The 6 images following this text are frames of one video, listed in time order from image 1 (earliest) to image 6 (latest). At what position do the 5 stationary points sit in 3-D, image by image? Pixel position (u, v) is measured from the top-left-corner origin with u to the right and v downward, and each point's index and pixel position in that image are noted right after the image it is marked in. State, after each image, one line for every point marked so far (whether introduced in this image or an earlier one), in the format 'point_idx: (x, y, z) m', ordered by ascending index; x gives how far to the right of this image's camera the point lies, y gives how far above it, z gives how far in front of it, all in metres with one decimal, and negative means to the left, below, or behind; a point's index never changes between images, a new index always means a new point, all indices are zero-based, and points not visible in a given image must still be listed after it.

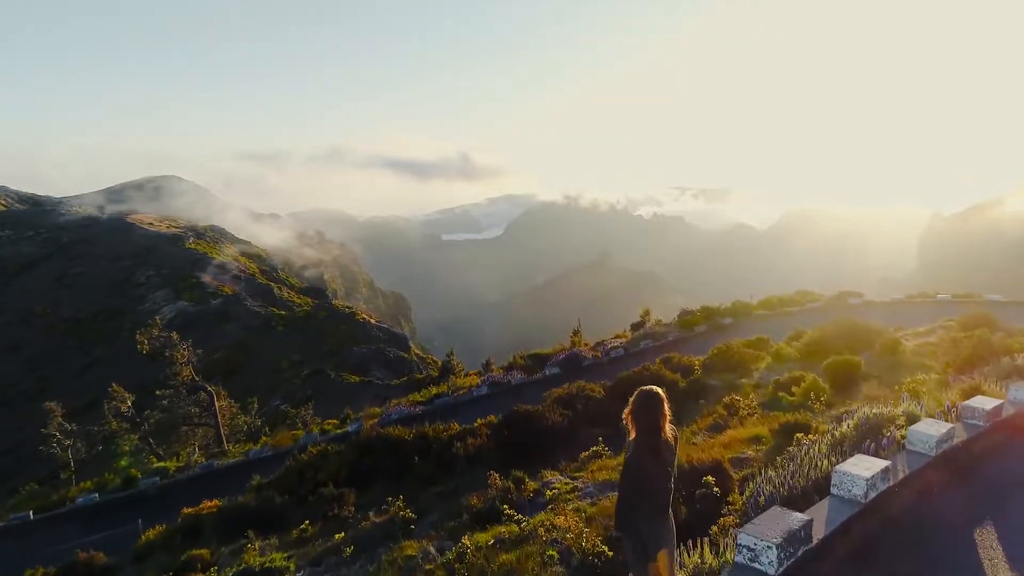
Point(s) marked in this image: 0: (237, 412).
0: (-9.1, -4.2, +18.2) m
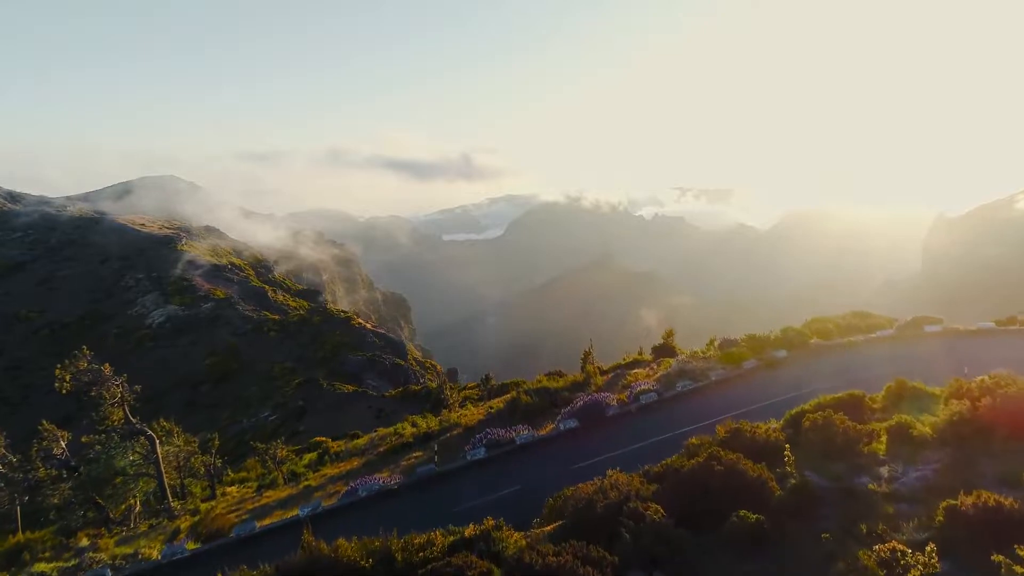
0: (-9.0, -4.7, +15.7) m
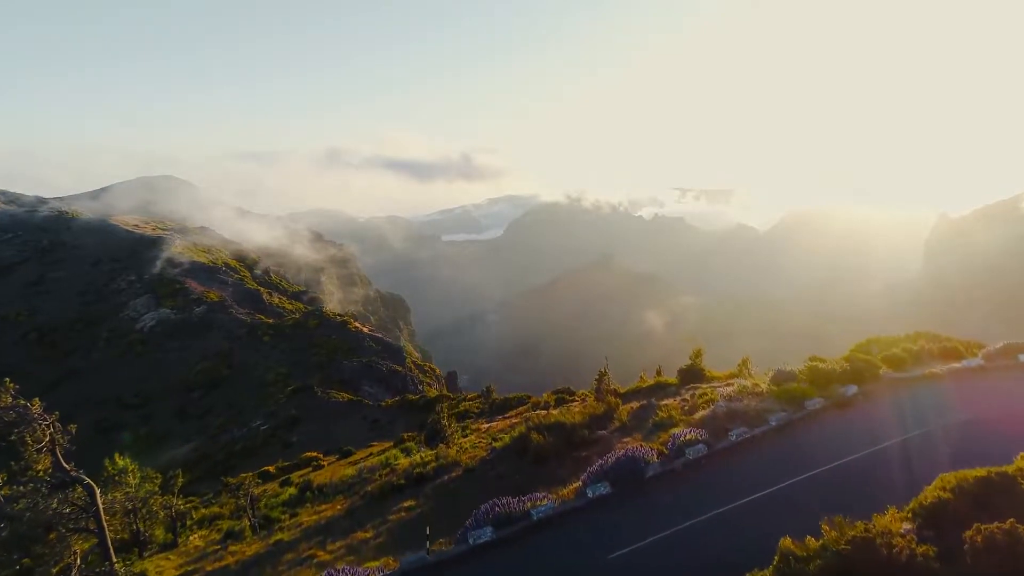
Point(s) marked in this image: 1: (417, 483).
0: (-8.9, -5.1, +13.6) m
1: (-2.1, -4.3, +12.0) m
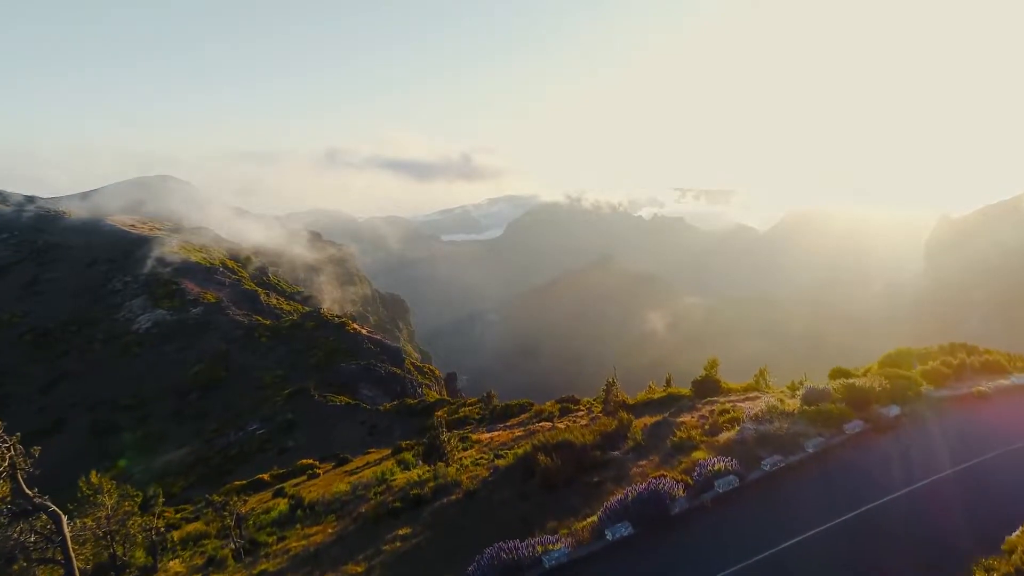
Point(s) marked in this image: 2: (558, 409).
0: (-8.8, -5.2, +12.7) m
1: (-2.0, -4.4, +11.1) m
2: (+1.7, -4.4, +19.7) m
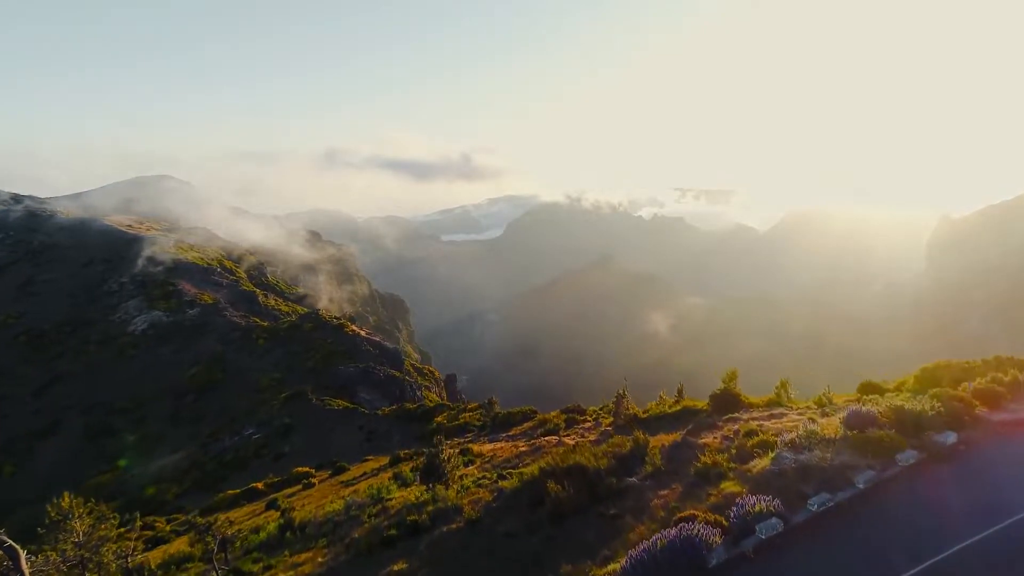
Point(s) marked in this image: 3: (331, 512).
0: (-8.7, -5.4, +11.8) m
1: (-1.9, -4.6, +10.2) m
2: (+1.8, -4.5, +18.8) m
3: (-5.0, -6.1, +15.1) m
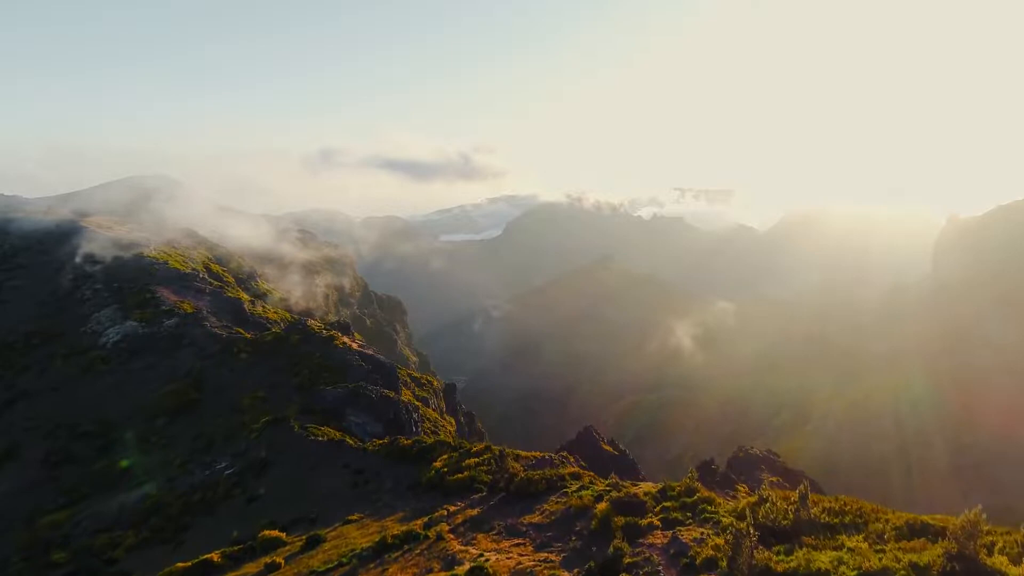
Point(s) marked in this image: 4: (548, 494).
0: (-7.9, -6.4, +5.9) m
1: (-1.1, -5.6, +4.3) m
2: (+2.6, -5.6, +12.9) m
3: (-4.2, -7.2, +9.2) m
4: (+1.3, -7.3, +20.0) m
